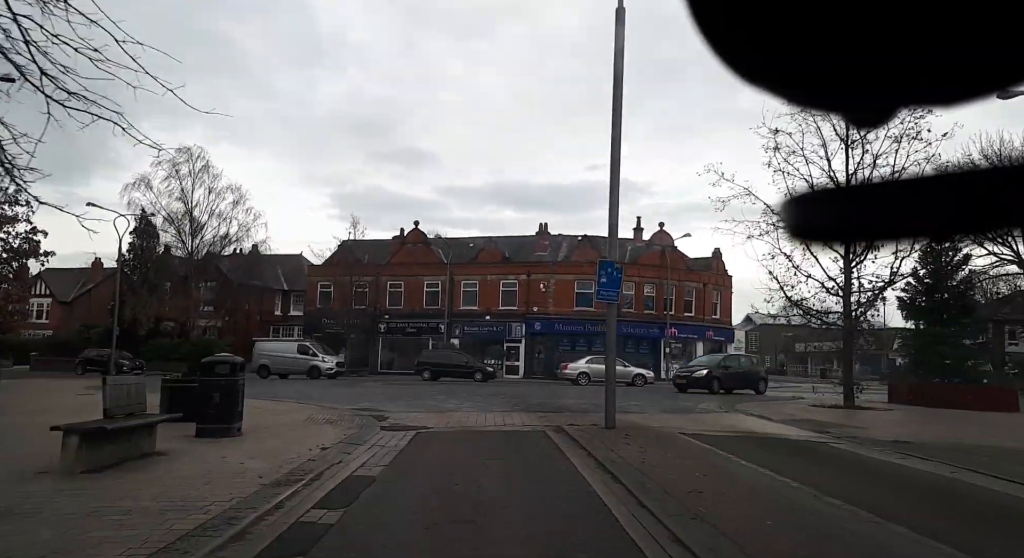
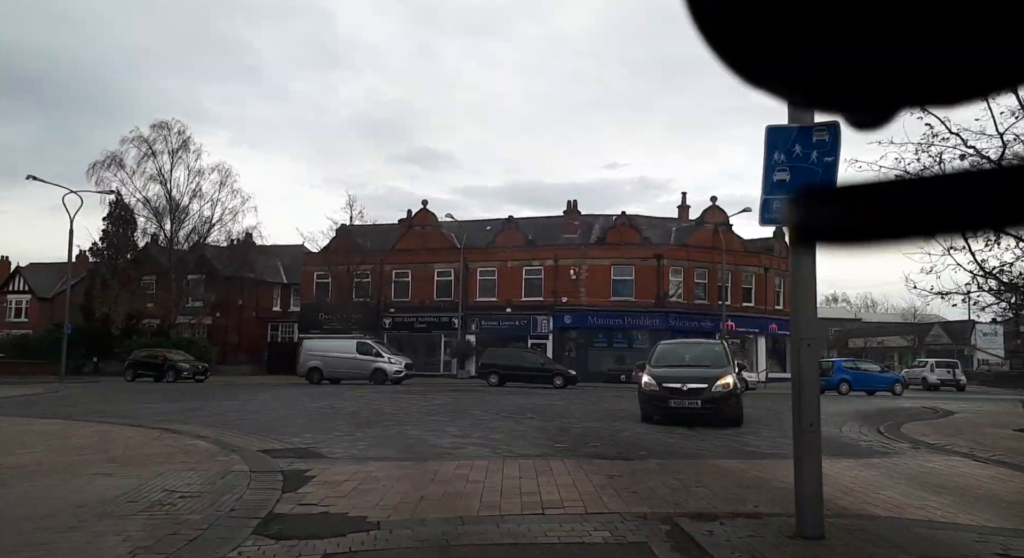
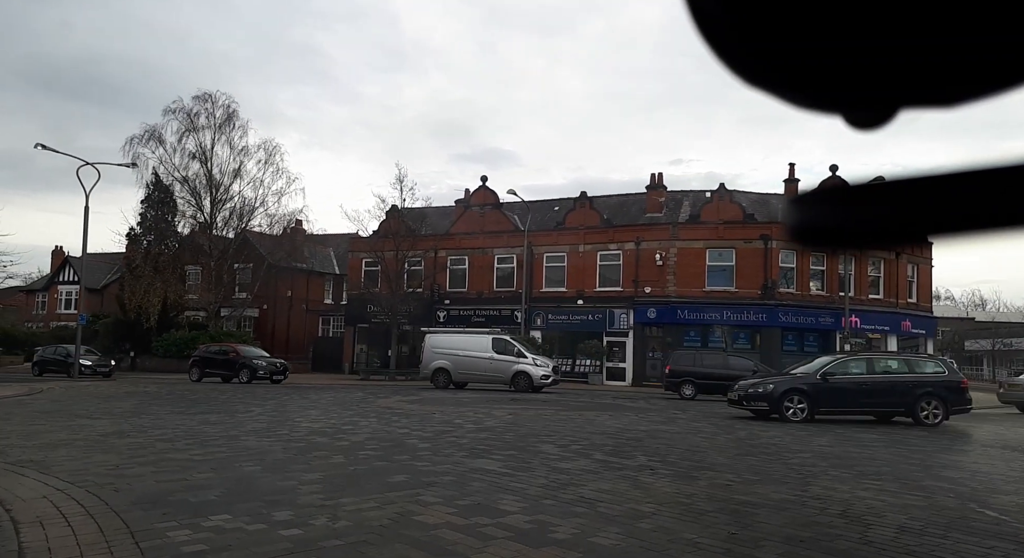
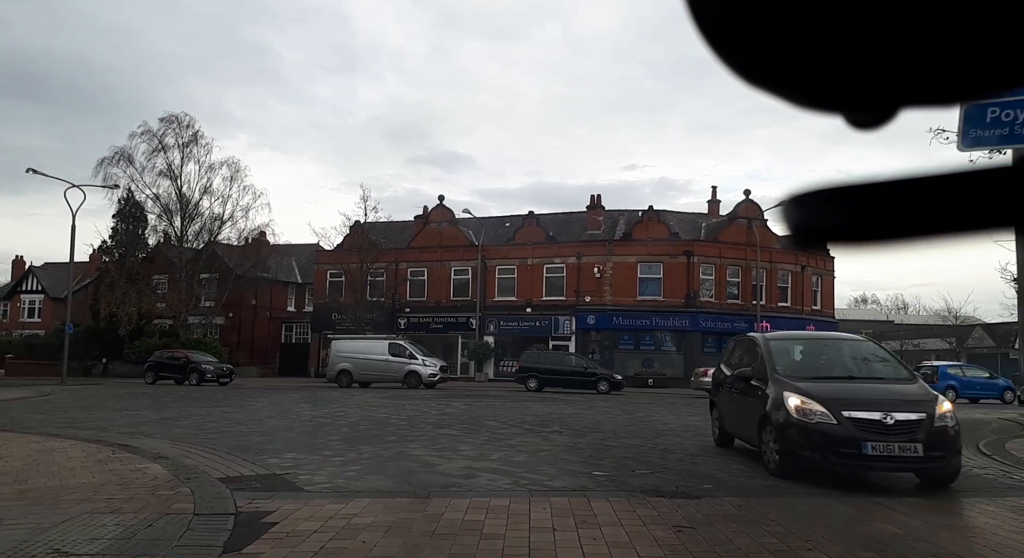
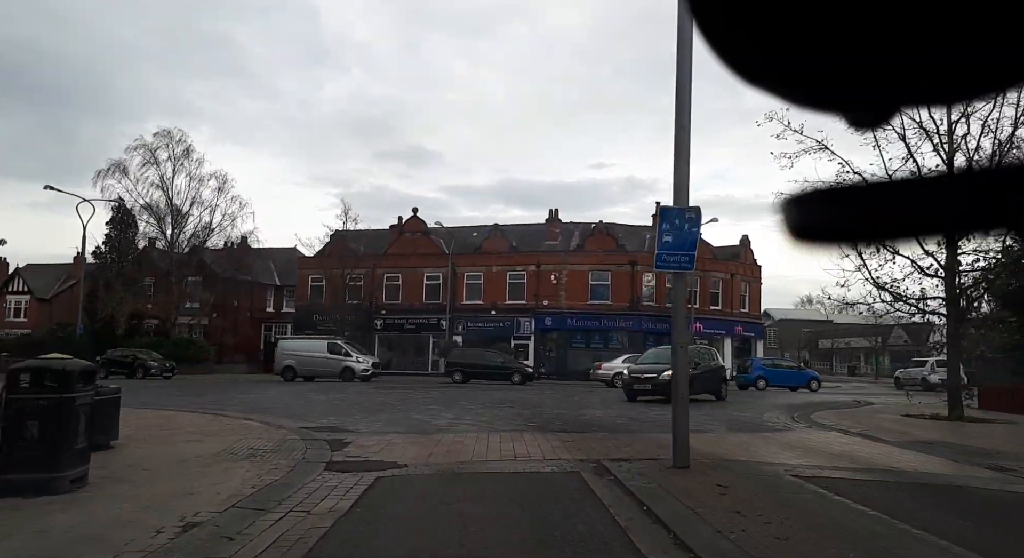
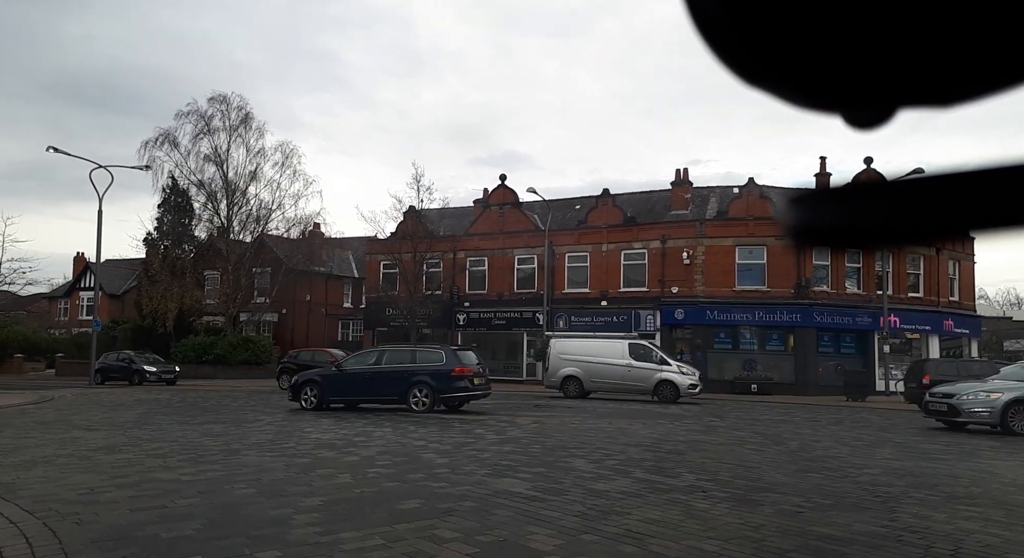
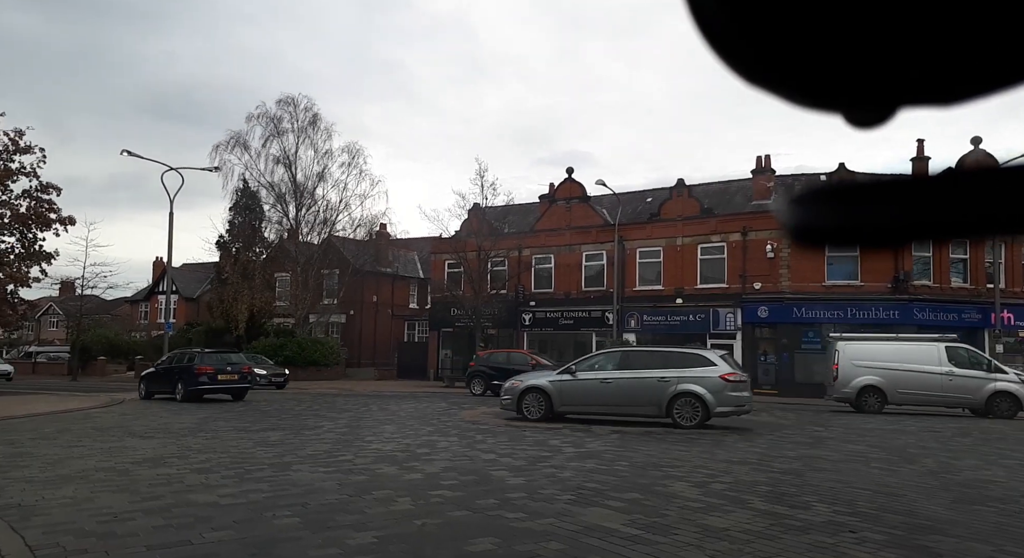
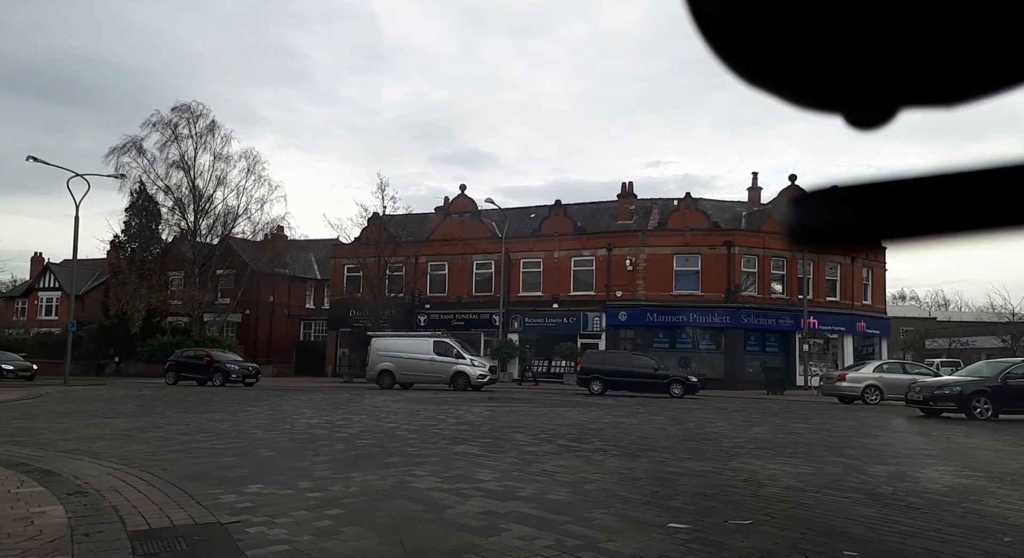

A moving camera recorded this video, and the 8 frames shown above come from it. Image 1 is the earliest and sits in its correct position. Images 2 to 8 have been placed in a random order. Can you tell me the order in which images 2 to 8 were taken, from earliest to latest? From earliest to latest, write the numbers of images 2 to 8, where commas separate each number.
5, 2, 4, 8, 3, 6, 7
